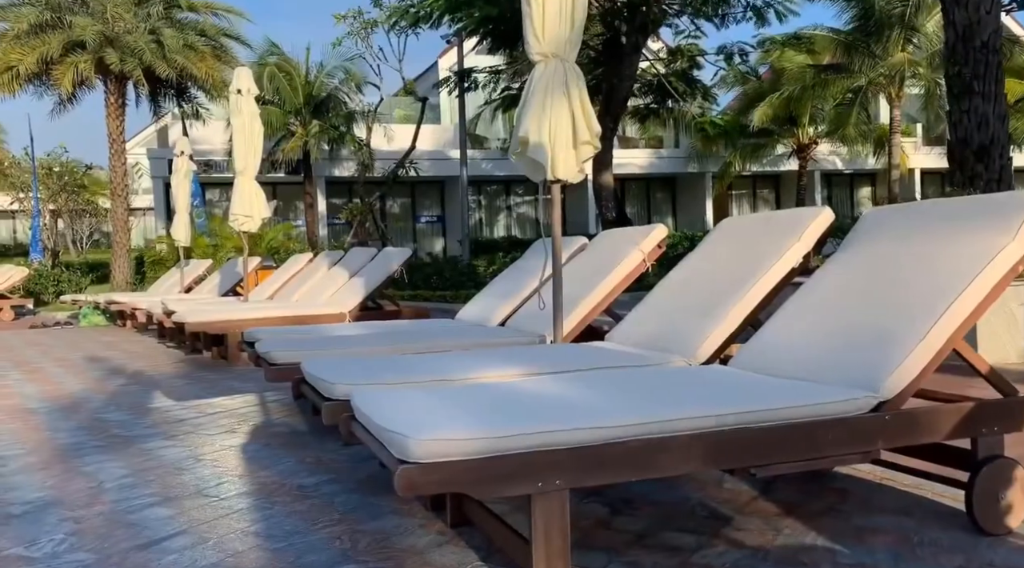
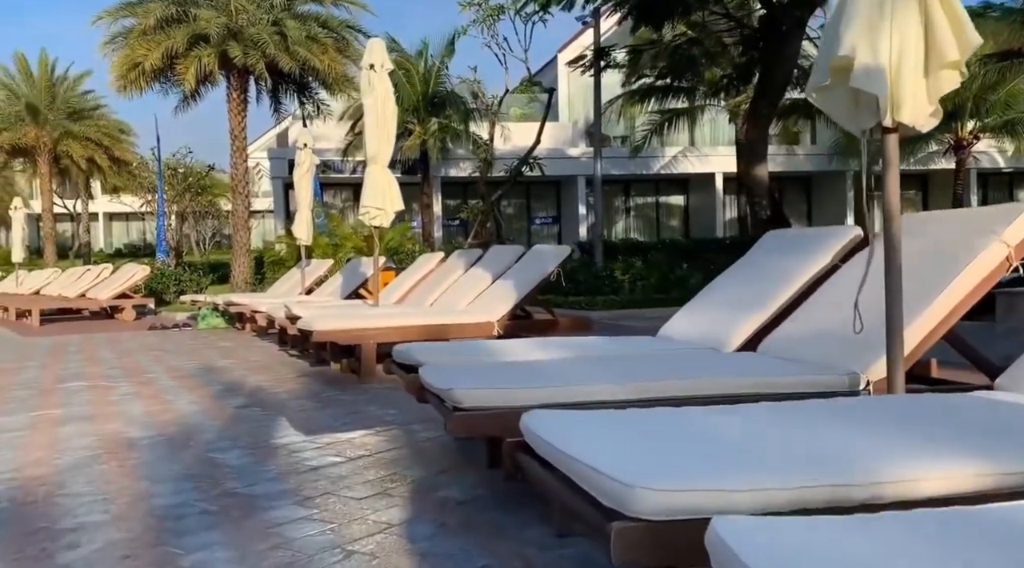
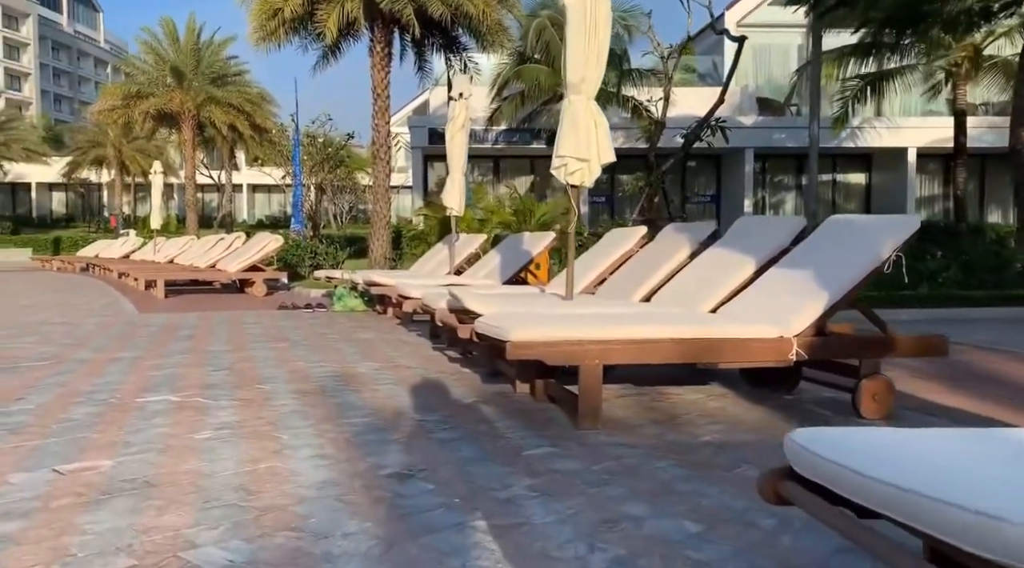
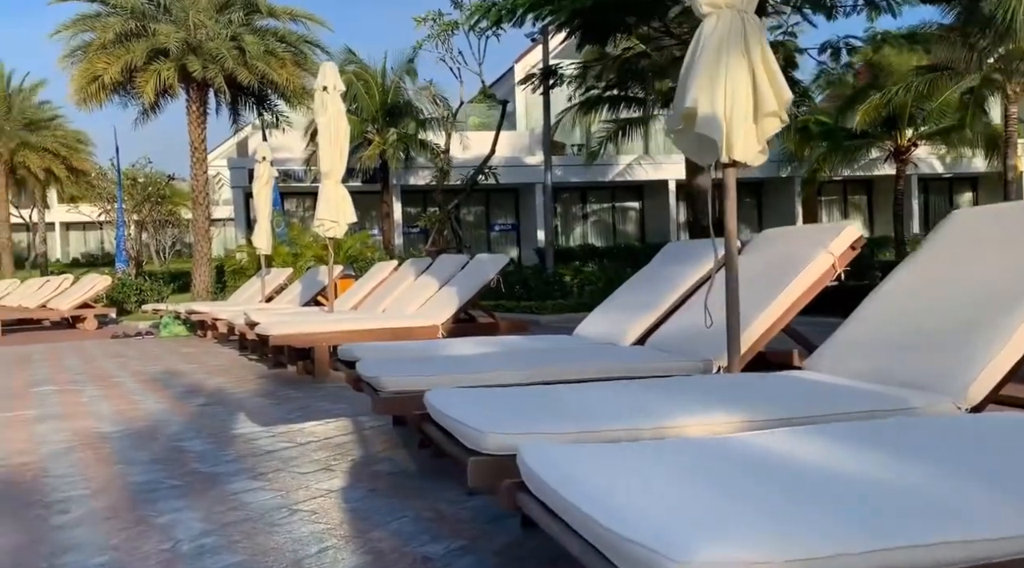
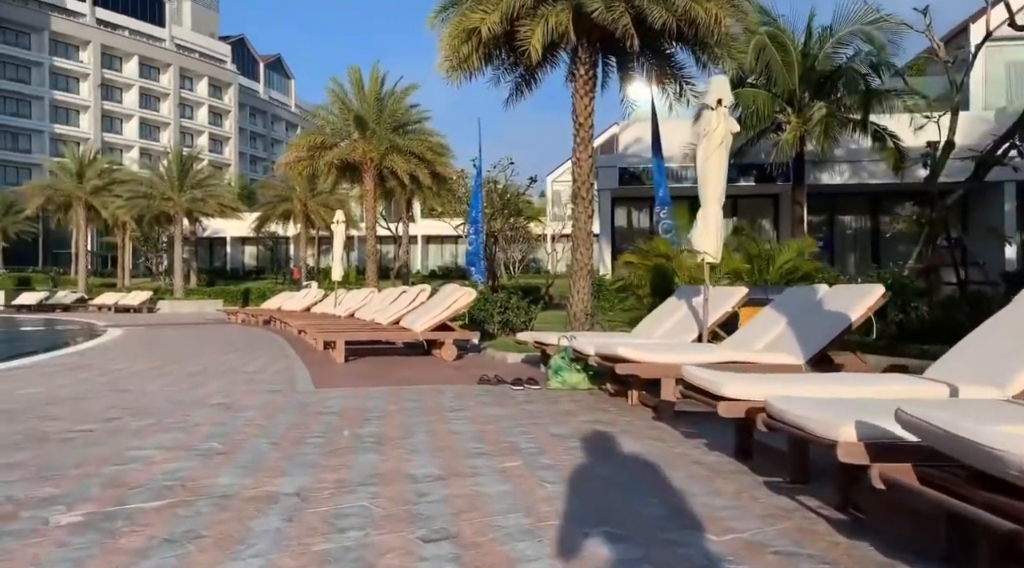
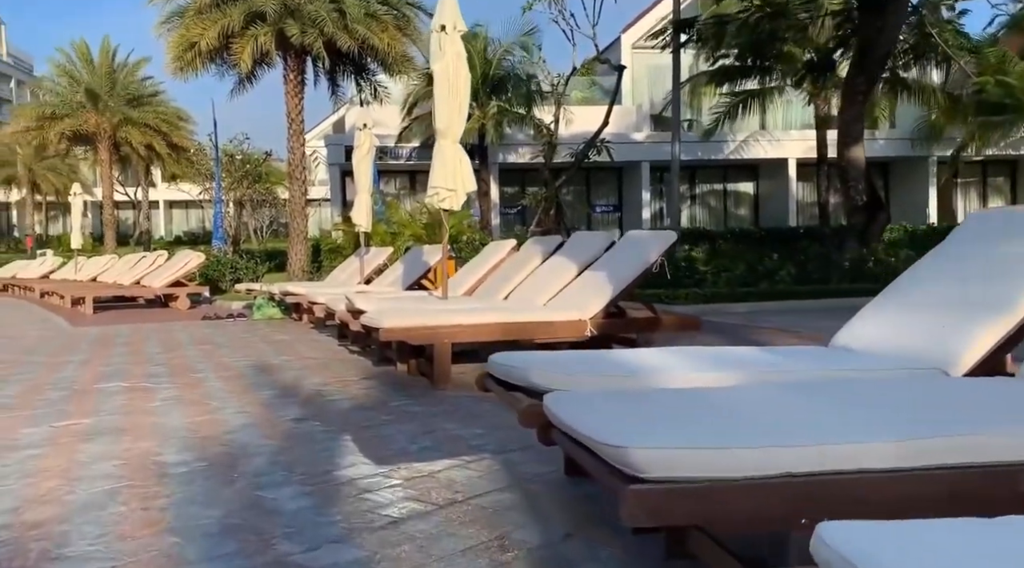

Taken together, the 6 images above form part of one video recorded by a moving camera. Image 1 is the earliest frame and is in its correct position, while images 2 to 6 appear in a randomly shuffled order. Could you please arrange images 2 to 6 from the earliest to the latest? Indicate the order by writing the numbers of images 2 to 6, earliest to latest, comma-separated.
4, 2, 6, 3, 5
